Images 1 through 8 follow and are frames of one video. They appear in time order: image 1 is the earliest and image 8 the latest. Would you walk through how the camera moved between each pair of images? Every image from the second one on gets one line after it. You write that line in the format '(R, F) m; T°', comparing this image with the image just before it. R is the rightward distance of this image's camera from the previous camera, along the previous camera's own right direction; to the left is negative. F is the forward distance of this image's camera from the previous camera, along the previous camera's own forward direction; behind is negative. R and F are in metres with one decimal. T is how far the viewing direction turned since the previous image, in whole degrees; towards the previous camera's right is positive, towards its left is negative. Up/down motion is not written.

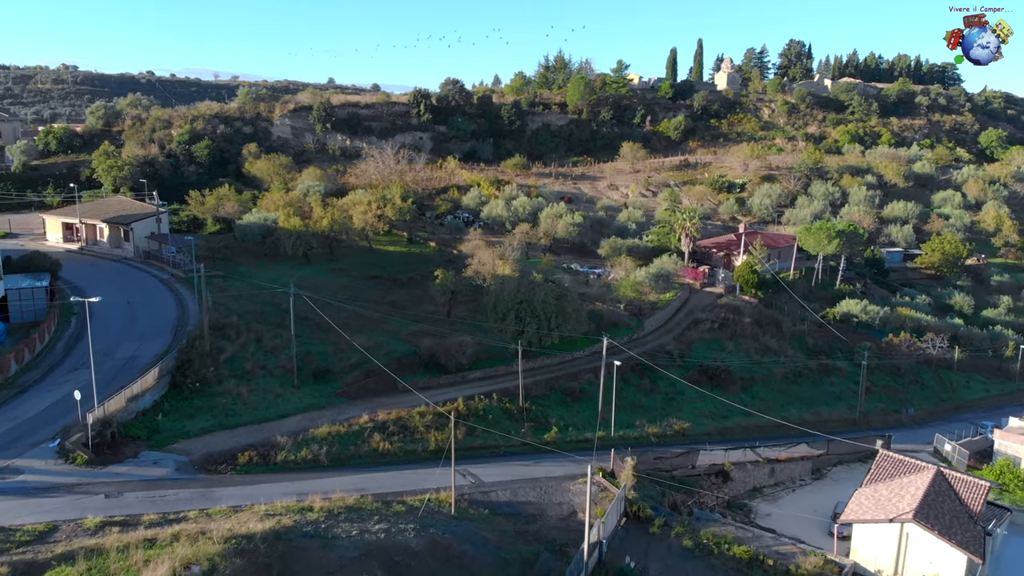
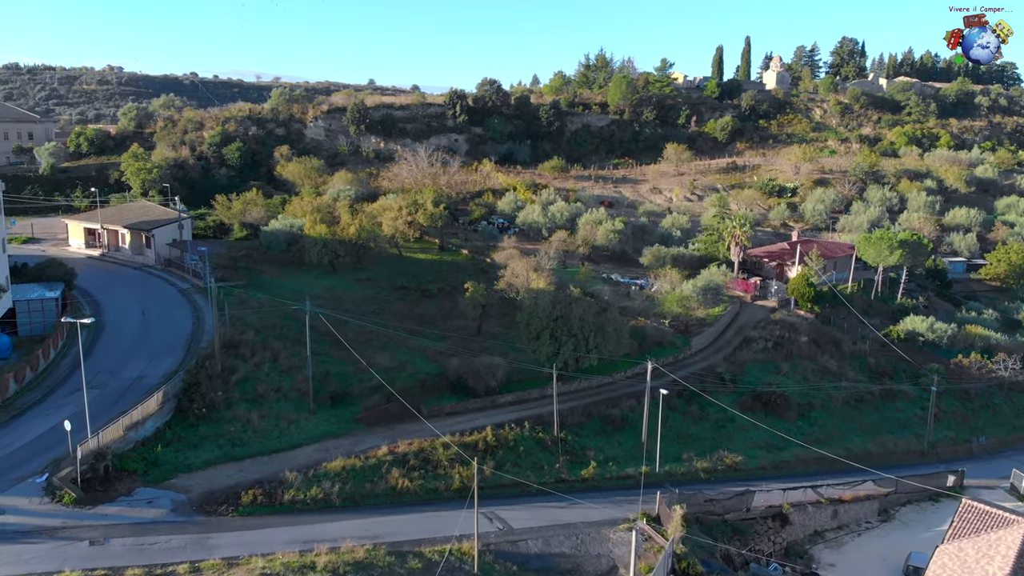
(+0.1, +2.9) m; -3°
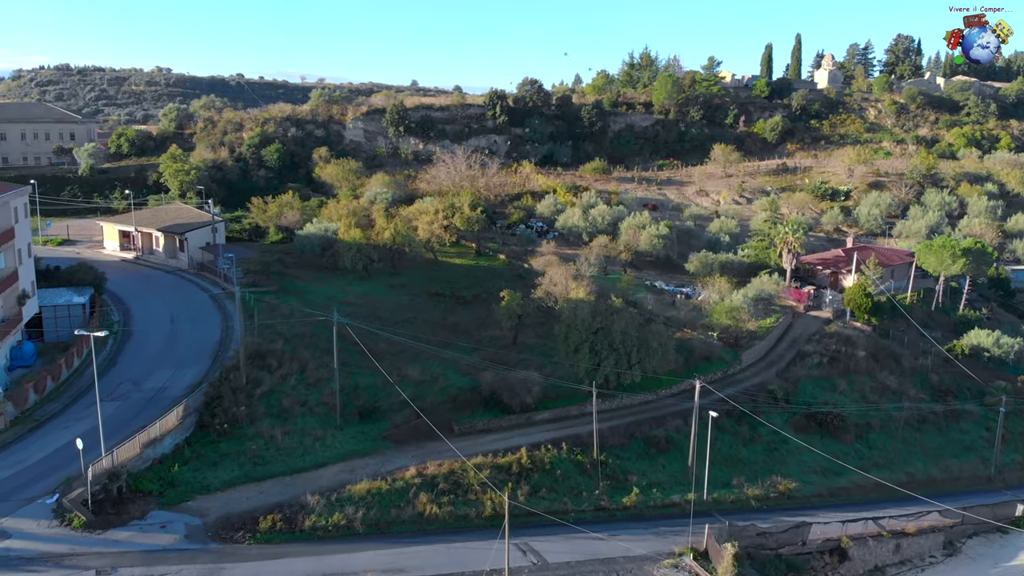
(+0.1, +1.7) m; -3°
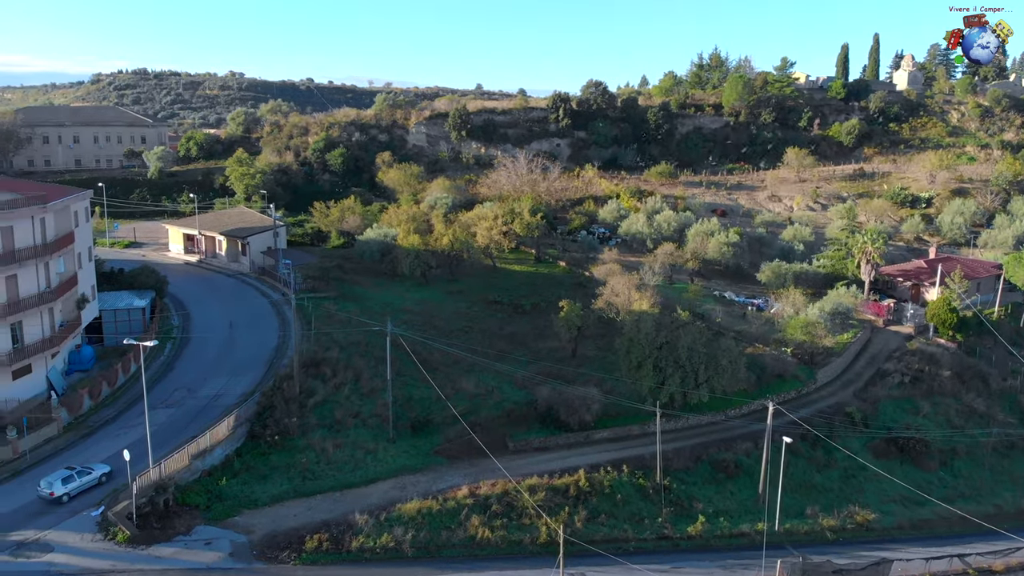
(+0.1, +1.2) m; -4°
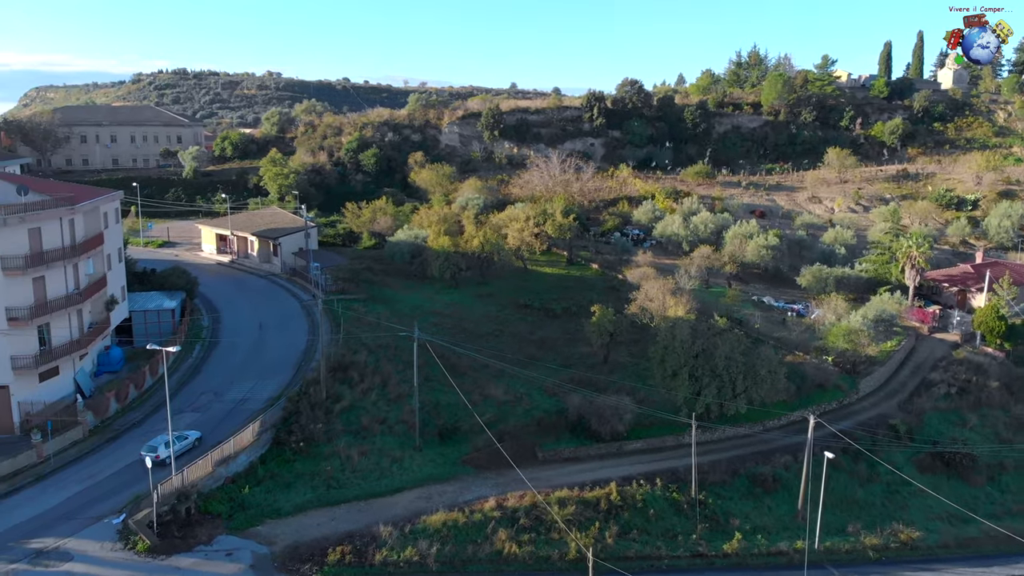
(+0.1, +0.7) m; -2°
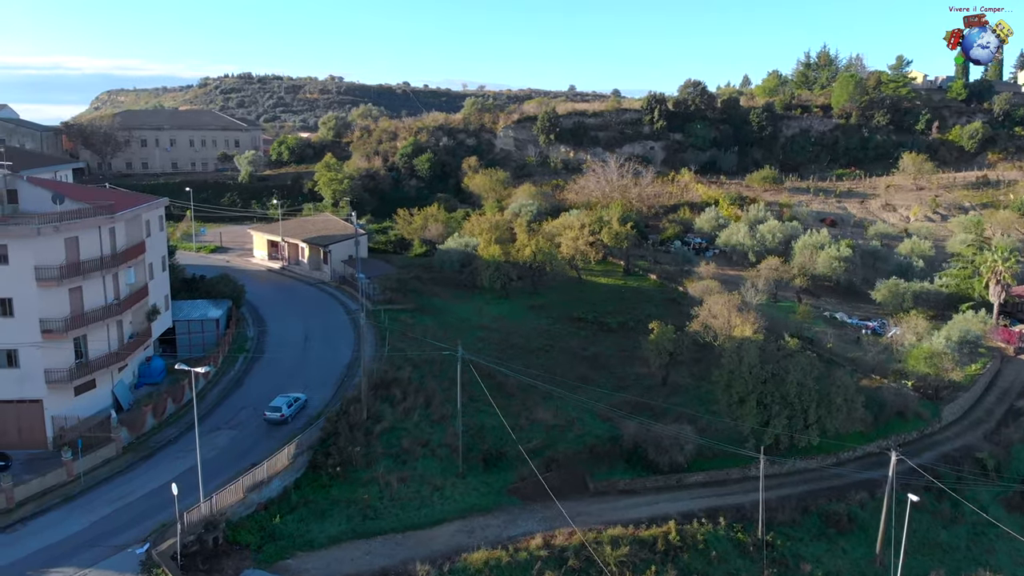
(+0.2, +1.8) m; -4°
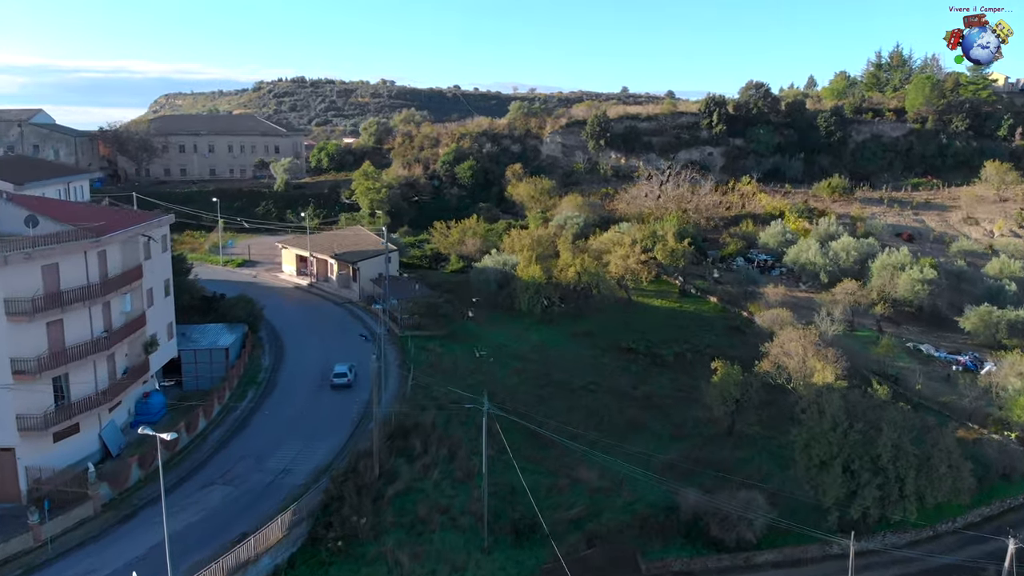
(+0.3, +3.9) m; -3°
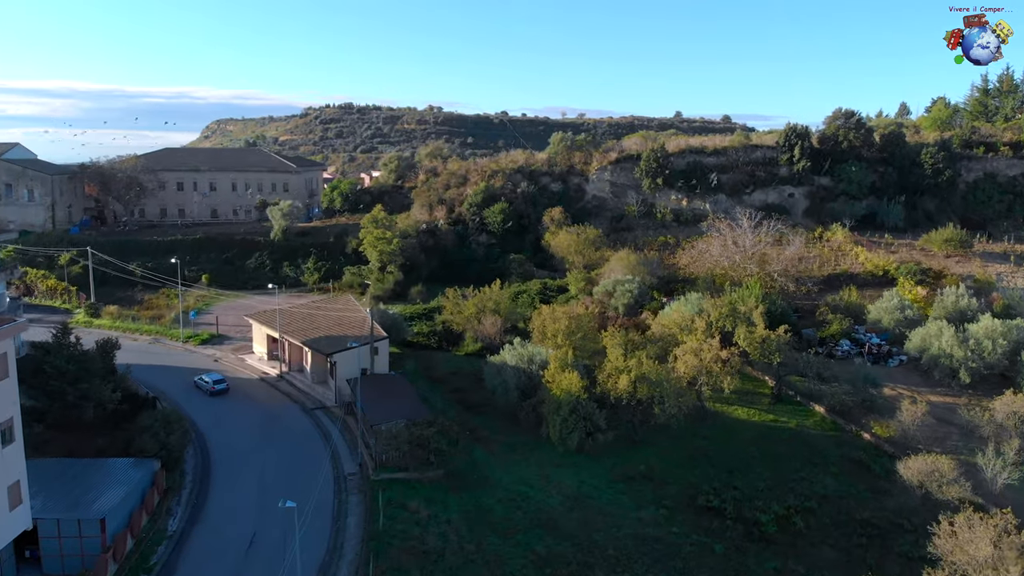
(+0.7, +10.5) m; -3°
